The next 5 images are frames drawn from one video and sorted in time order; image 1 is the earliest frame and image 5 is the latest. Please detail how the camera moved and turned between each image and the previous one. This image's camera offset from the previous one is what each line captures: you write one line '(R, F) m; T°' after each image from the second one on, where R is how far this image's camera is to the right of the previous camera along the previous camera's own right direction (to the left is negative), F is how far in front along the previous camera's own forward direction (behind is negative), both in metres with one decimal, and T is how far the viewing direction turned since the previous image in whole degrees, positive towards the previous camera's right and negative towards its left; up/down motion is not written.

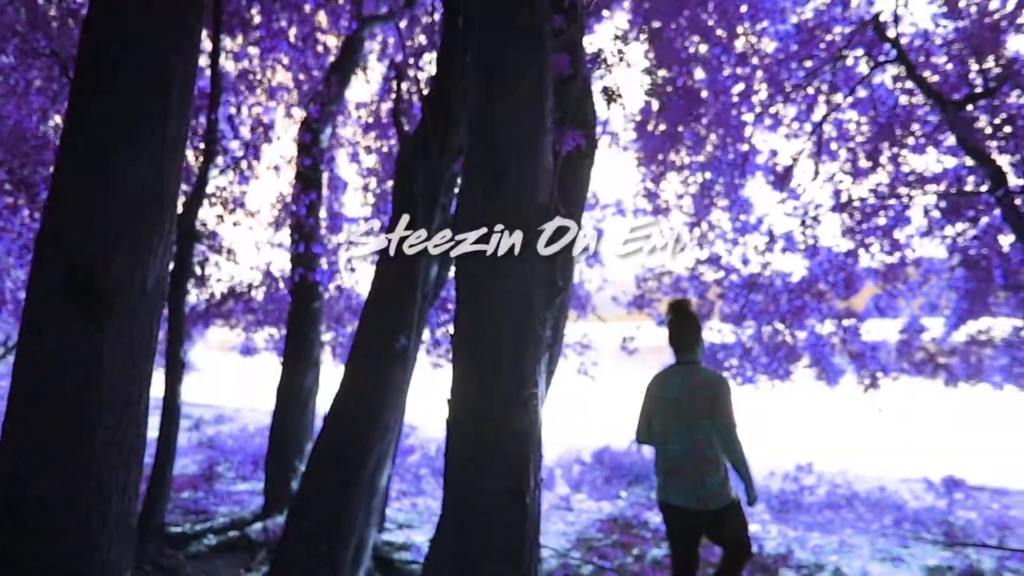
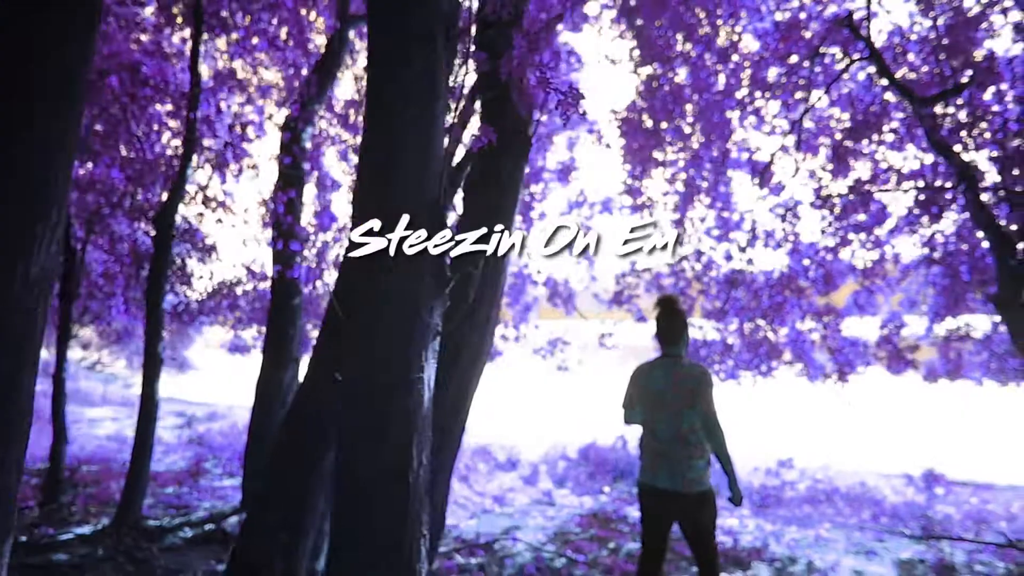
(+0.2, -0.1) m; 0°
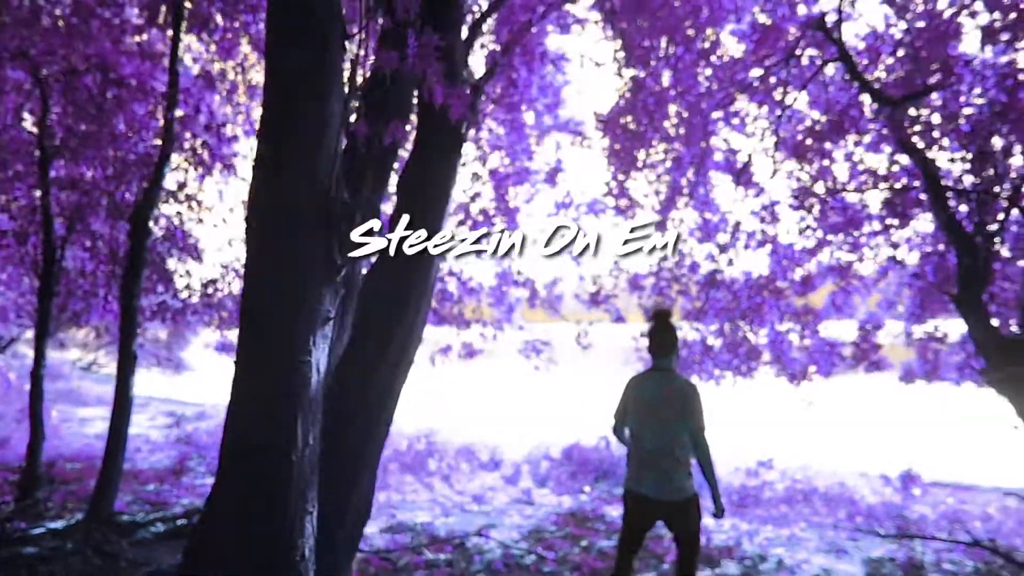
(+0.2, -0.1) m; 0°
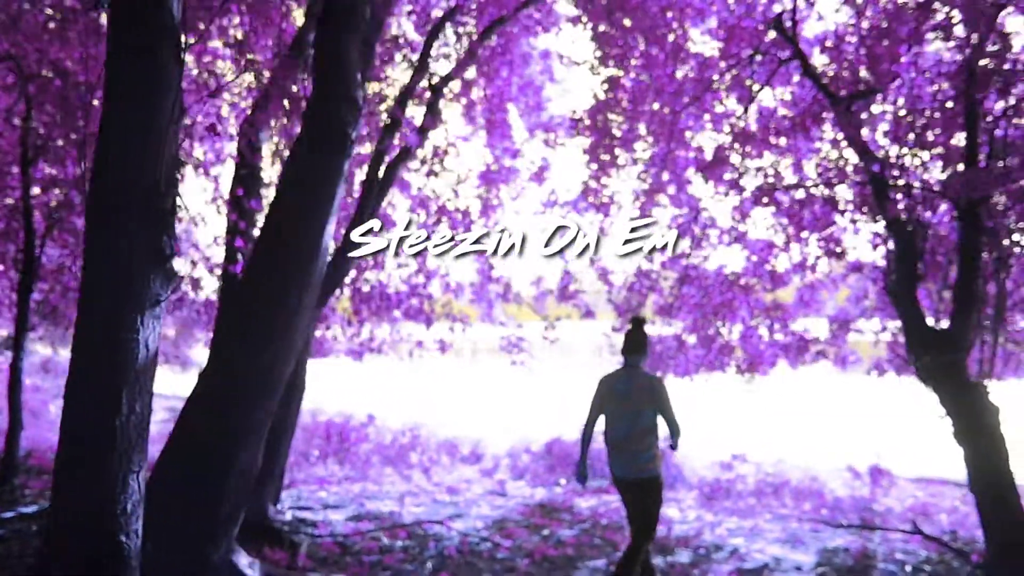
(+0.5, -0.2) m; -1°
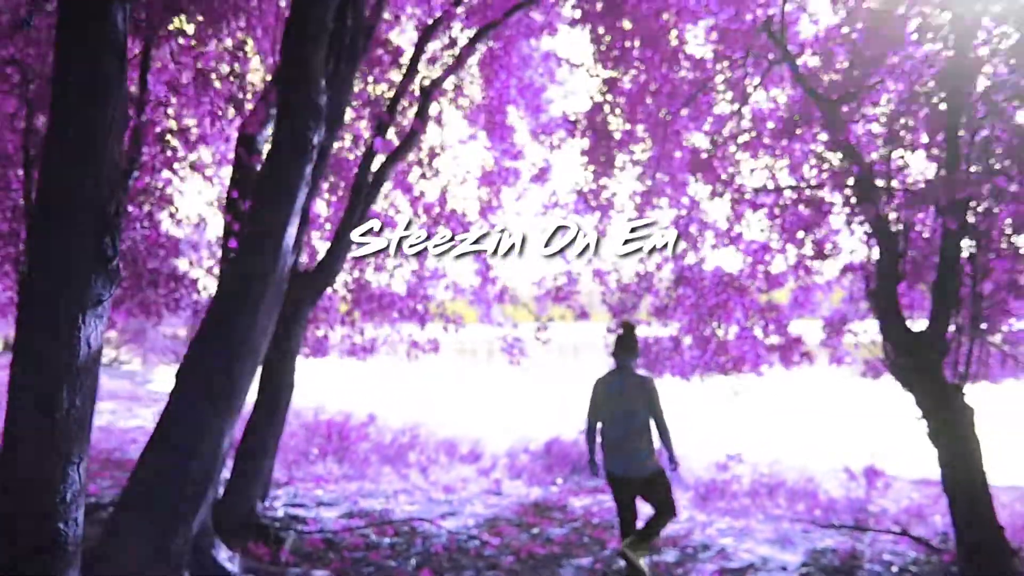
(+0.2, -0.1) m; -1°
